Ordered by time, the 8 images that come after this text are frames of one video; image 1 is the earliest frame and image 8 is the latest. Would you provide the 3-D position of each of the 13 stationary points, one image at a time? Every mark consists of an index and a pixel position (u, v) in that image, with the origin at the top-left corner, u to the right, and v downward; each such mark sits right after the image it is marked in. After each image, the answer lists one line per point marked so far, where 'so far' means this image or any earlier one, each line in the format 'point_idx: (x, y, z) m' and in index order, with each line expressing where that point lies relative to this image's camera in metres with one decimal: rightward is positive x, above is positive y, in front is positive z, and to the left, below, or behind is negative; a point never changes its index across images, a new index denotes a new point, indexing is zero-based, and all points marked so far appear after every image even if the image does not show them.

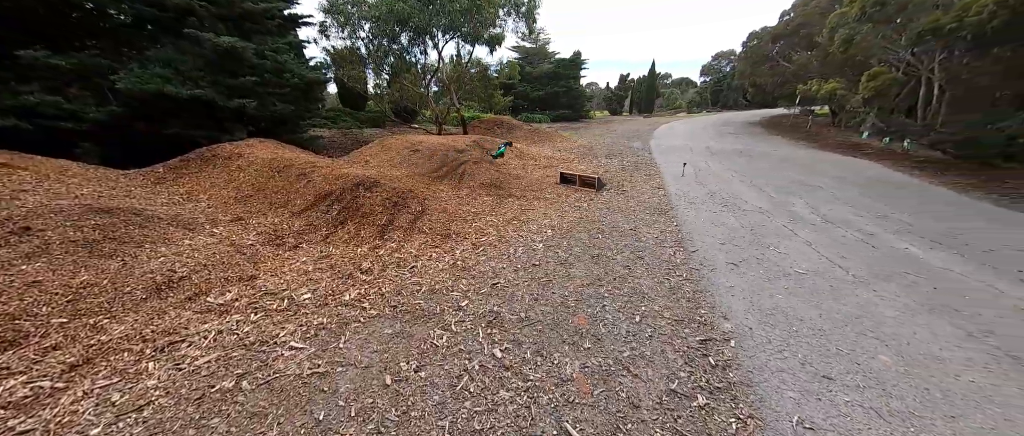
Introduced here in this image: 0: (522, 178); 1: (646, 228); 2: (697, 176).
0: (+0.3, +0.7, +6.9) m
1: (+1.6, -0.1, +4.4) m
2: (+3.8, +0.8, +7.1) m
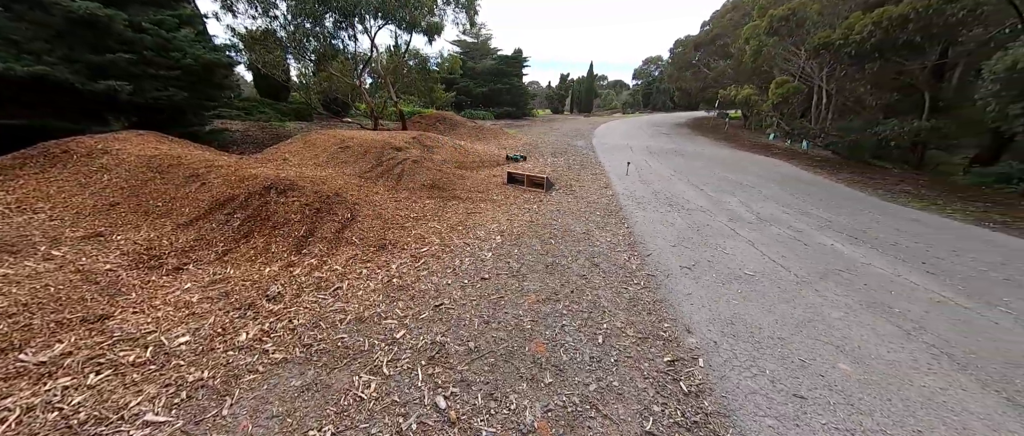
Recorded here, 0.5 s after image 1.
0: (-0.8, +0.7, +6.5) m
1: (+1.0, -0.2, +4.2) m
2: (+2.7, +0.8, +7.2) m
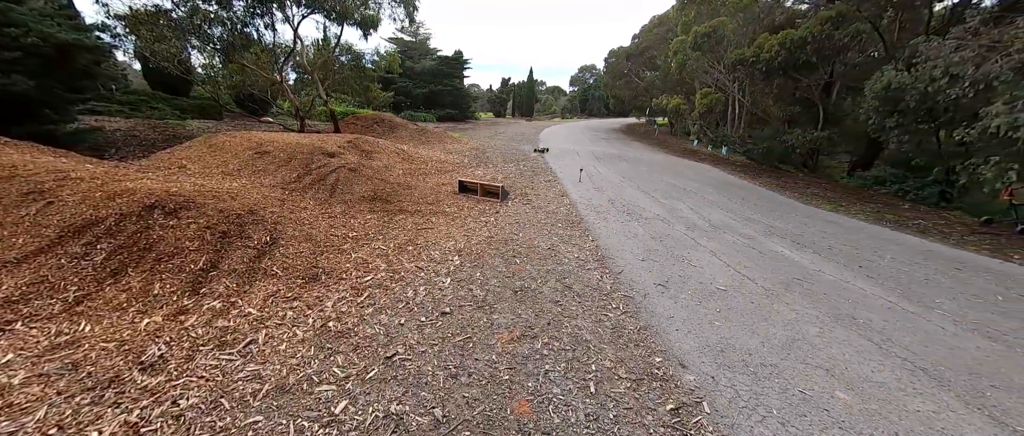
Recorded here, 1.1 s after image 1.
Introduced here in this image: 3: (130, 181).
0: (-1.6, +0.5, +5.9) m
1: (+0.5, -0.3, +3.9) m
2: (+1.7, +0.7, +7.1) m
3: (-4.1, +0.4, +3.8) m
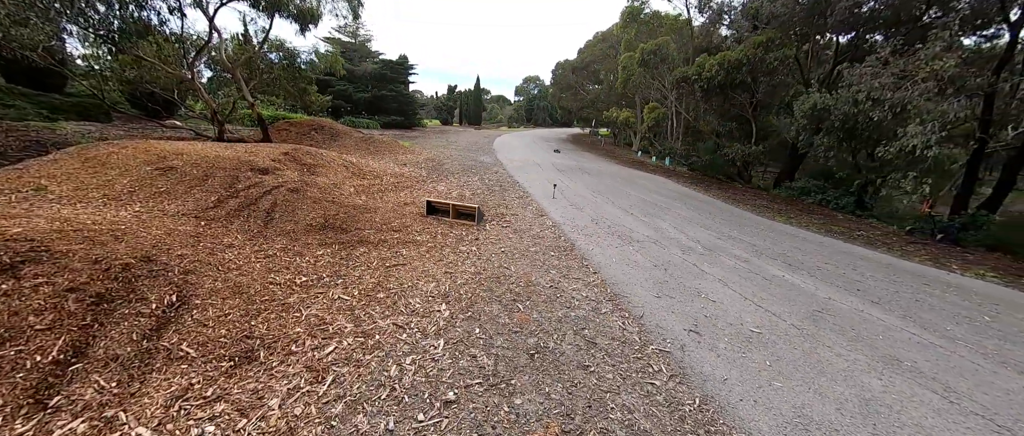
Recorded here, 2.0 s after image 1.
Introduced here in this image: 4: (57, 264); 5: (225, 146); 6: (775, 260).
0: (-2.0, +0.1, +5.0) m
1: (+0.5, -0.6, +3.4) m
2: (+1.1, +0.3, +6.7) m
3: (-4.1, 0.0, +2.5) m
4: (-3.0, -0.3, +2.3) m
5: (-5.1, +1.3, +6.3) m
6: (+3.3, -0.5, +4.4) m
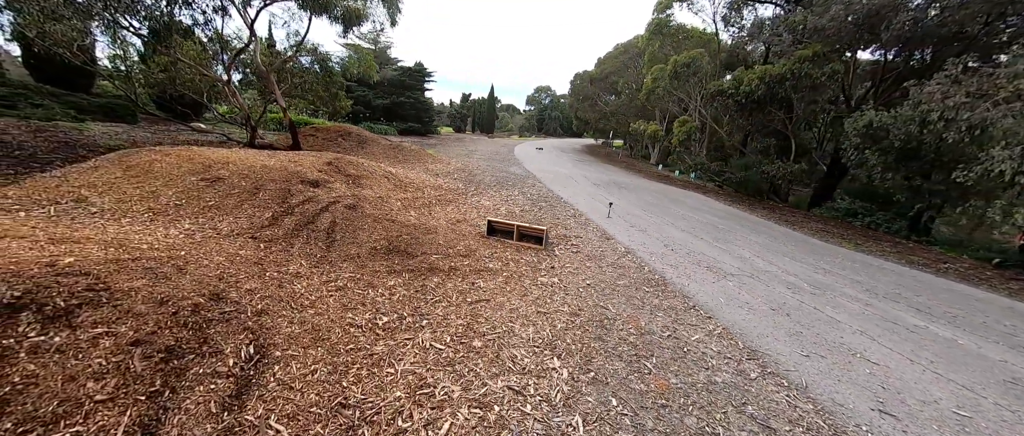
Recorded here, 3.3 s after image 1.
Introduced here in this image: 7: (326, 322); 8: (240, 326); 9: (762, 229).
0: (-1.0, -0.2, +4.6) m
1: (+1.4, -0.9, +2.9) m
2: (+2.1, -0.1, +6.2) m
3: (-3.2, -0.2, +2.1) m
4: (-2.2, -0.5, +1.9) m
5: (-4.1, +1.1, +5.9) m
6: (+4.2, -0.9, +3.8) m
7: (-1.3, -0.7, +2.5) m
8: (-1.7, -0.7, +2.2) m
9: (+5.5, -0.3, +7.7) m
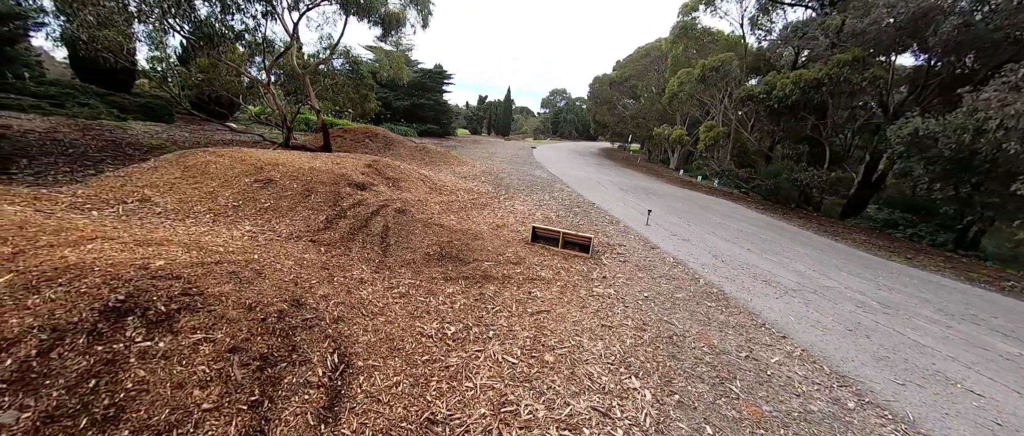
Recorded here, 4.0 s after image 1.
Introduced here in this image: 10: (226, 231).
0: (-0.4, -0.2, +4.6) m
1: (+1.9, -1.0, +2.7) m
2: (+2.7, -0.2, +6.1) m
3: (-2.7, -0.2, +2.2) m
4: (-1.6, -0.5, +1.9) m
5: (-3.4, +1.1, +6.0) m
6: (+4.8, -1.1, +3.6) m
7: (-0.8, -0.8, +2.5) m
8: (-1.2, -0.7, +2.1) m
9: (+6.2, -0.5, +7.4) m
10: (-2.7, -0.1, +3.4) m
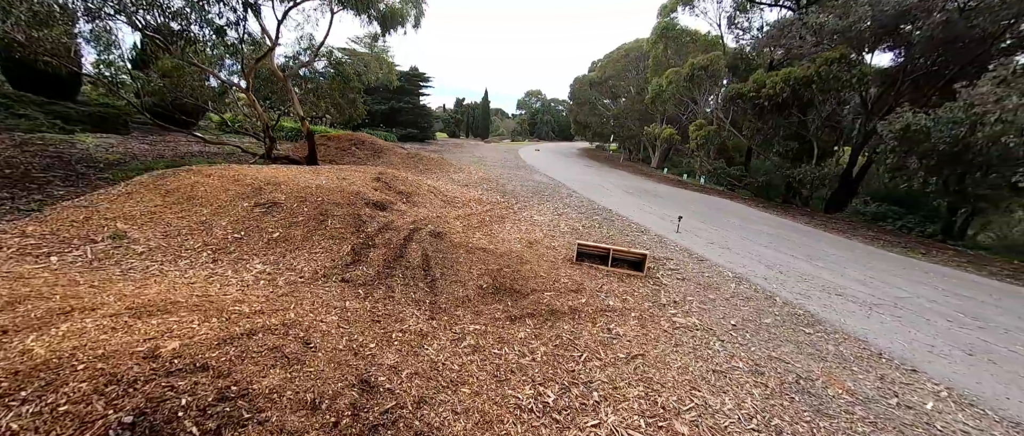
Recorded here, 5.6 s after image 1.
0: (+0.1, -0.5, +4.0) m
1: (+2.6, -1.2, +2.3) m
2: (+3.2, -0.3, +5.7) m
3: (-2.0, -0.5, +1.5) m
4: (-0.9, -0.8, +1.3) m
5: (-3.0, +0.7, +5.3) m
6: (+5.4, -1.1, +3.4) m
7: (-0.1, -1.0, +1.9) m
8: (-0.4, -1.0, +1.6) m
9: (+6.6, -0.5, +7.3) m
10: (-2.1, -0.4, +2.7) m
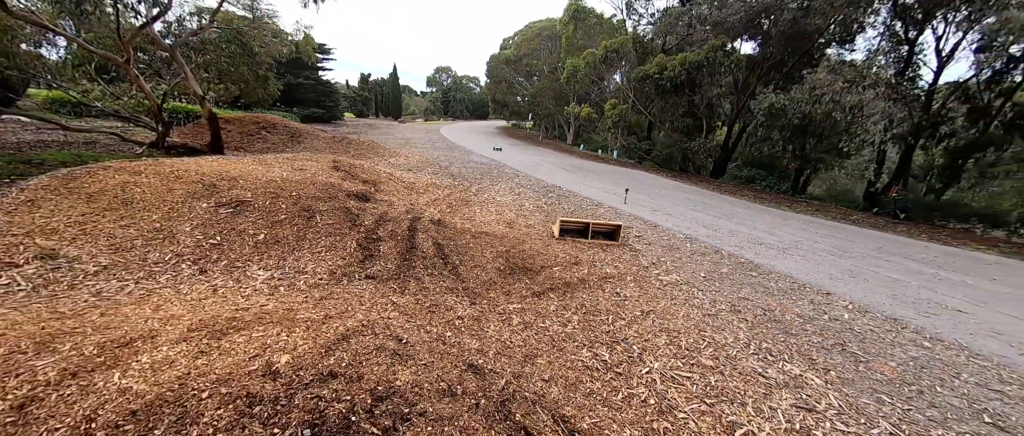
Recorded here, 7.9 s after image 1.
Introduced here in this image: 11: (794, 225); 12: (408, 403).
0: (+0.1, -0.3, +4.2) m
1: (+2.9, -0.8, +3.2) m
2: (+2.6, +0.2, +6.6) m
3: (-1.4, -0.5, +1.3) m
4: (-0.3, -0.8, +1.4) m
5: (-3.3, +0.7, +4.6) m
6: (+5.4, -0.6, +4.9) m
7: (+0.4, -0.9, +2.2) m
8: (+0.1, -0.9, +1.7) m
9: (+5.5, +0.4, +8.9) m
10: (-1.8, -0.5, +2.4) m
11: (+5.1, -0.1, +6.4) m
12: (-0.4, -0.7, +1.4) m
